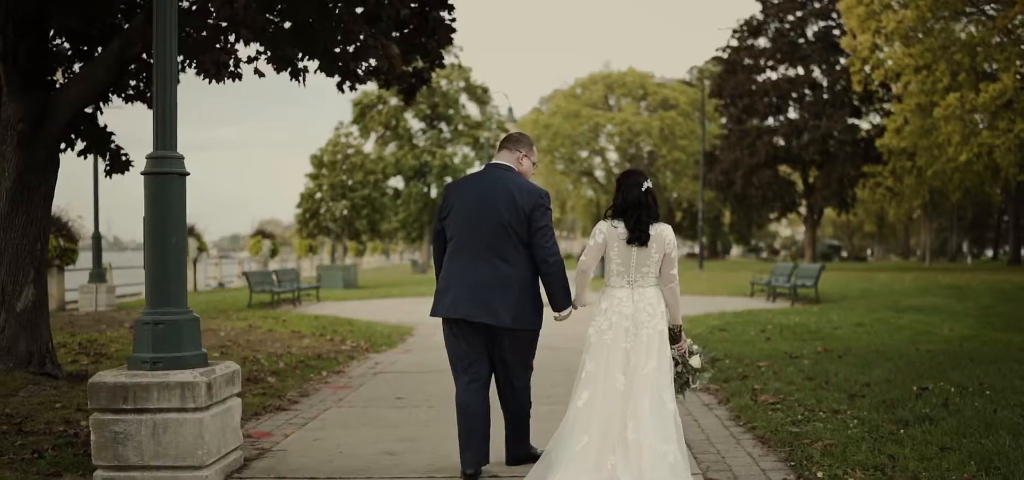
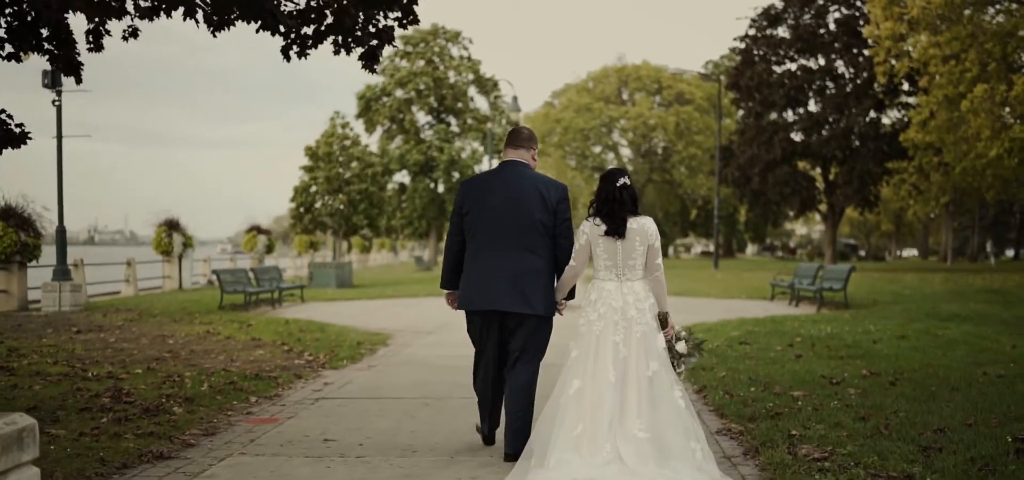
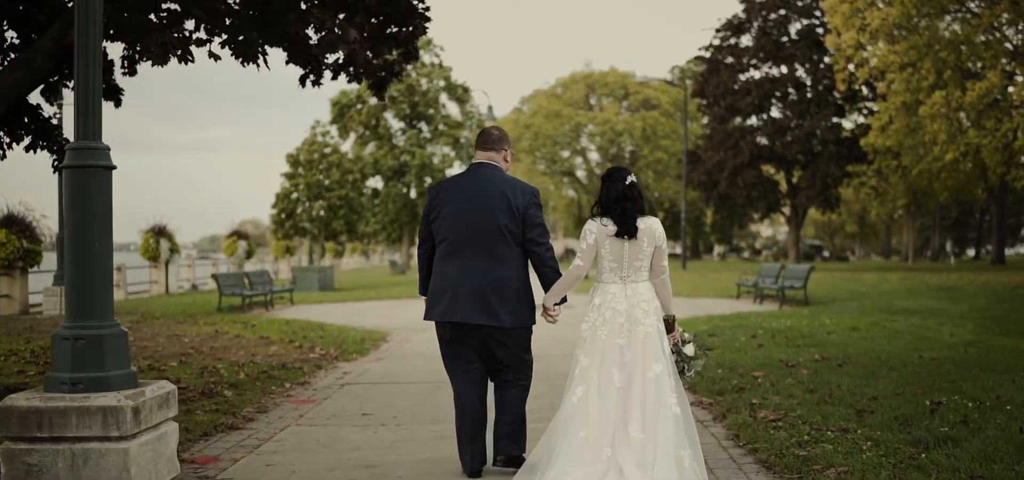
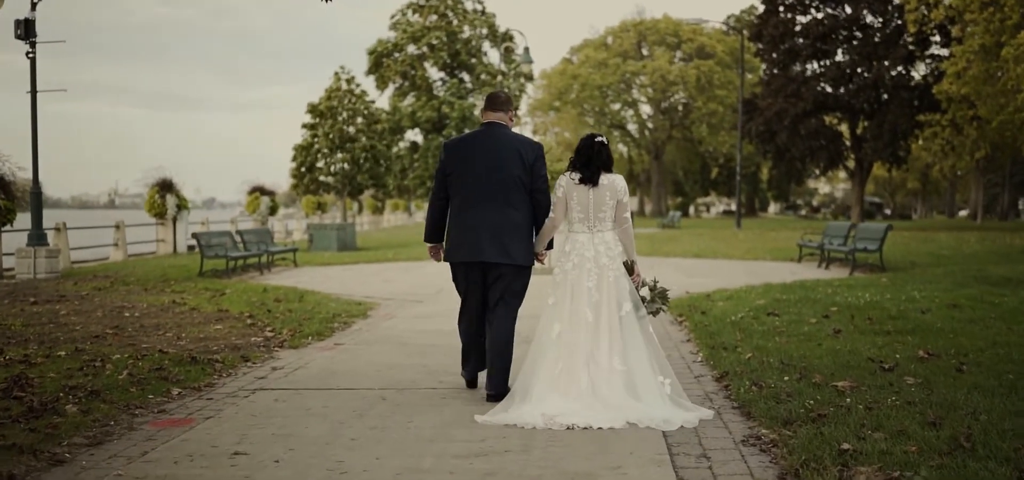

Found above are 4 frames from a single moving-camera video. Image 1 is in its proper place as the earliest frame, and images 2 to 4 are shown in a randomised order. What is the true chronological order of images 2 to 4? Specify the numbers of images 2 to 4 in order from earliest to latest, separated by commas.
3, 2, 4
